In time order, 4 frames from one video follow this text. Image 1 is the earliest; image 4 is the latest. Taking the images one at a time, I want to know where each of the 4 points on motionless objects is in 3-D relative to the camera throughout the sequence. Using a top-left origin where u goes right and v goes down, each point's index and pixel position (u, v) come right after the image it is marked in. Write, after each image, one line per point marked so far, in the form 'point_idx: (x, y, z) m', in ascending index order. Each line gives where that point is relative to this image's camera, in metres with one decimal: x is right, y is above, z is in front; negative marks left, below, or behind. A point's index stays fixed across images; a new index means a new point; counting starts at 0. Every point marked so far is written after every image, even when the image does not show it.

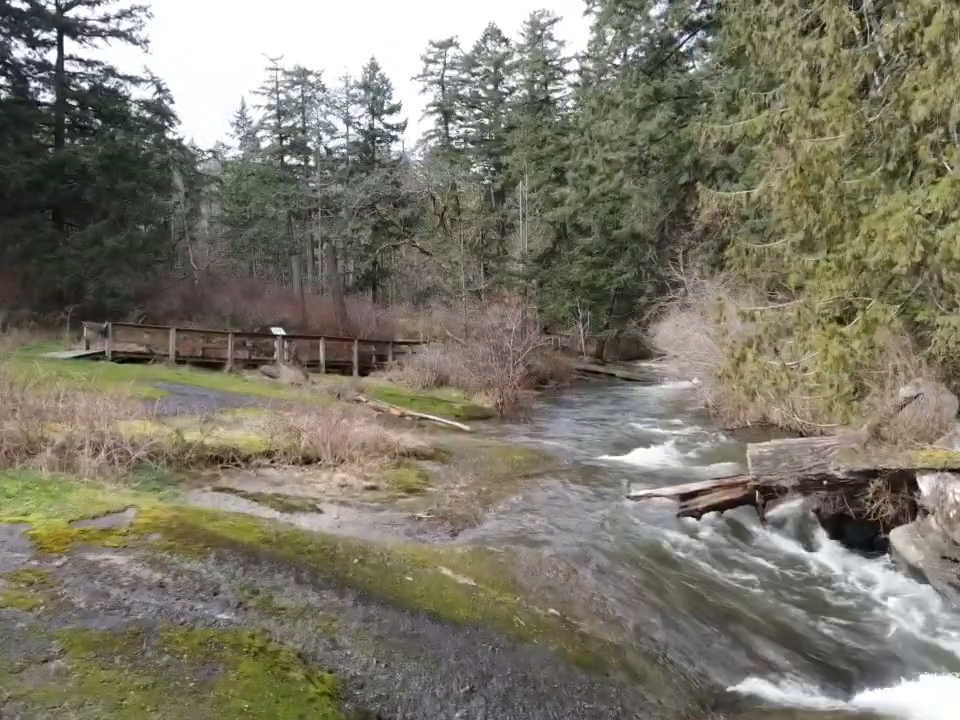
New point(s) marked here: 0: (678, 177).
0: (+3.7, +3.4, +19.5) m
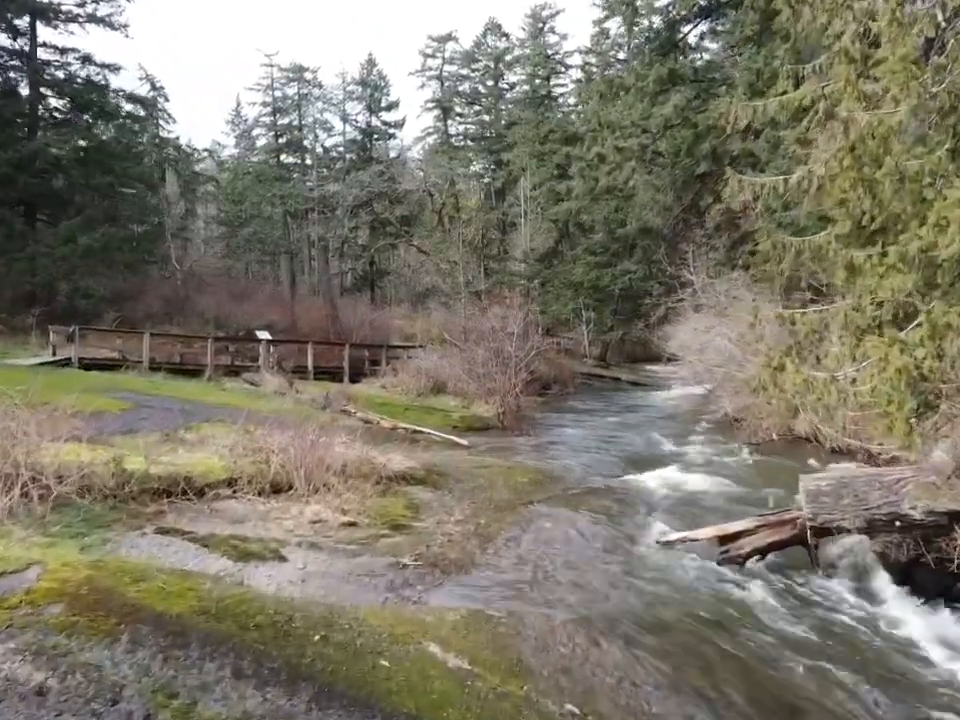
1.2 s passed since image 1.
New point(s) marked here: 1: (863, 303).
0: (+3.7, +3.3, +17.9) m
1: (+3.5, +0.5, +9.4) m
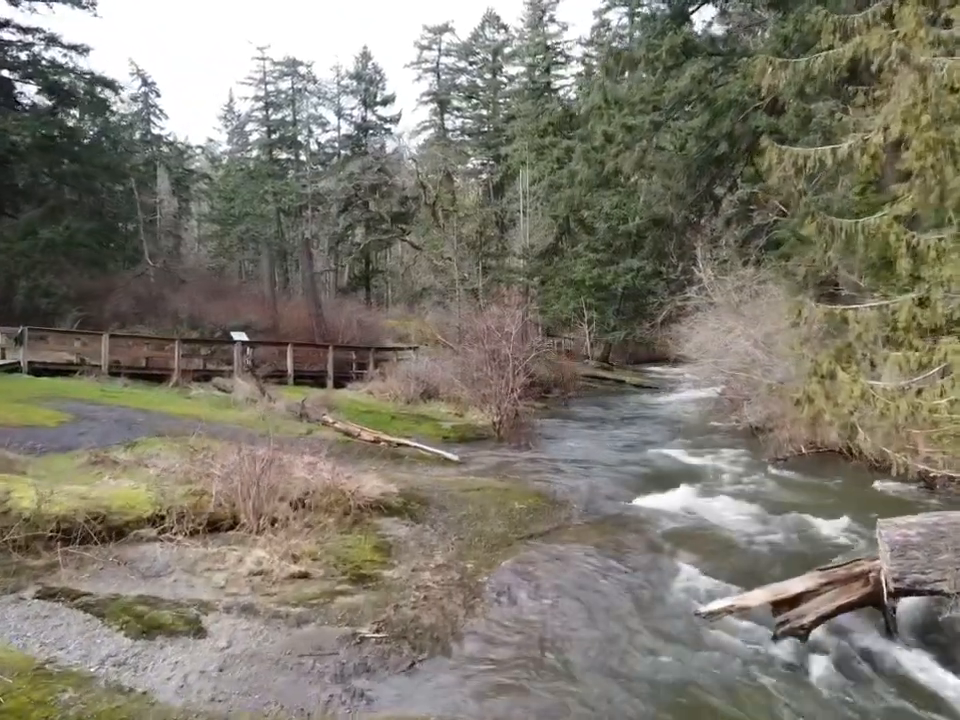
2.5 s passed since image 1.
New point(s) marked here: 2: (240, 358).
0: (+3.6, +3.3, +16.2) m
1: (+3.4, +0.5, +7.7) m
2: (-4.3, 0.0, +18.6) m
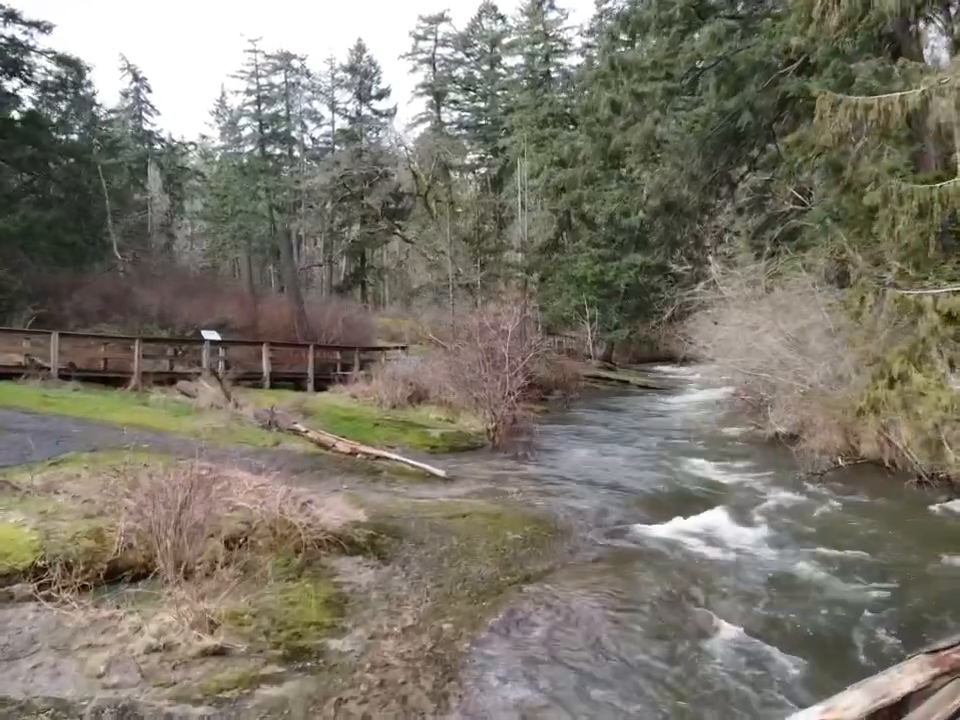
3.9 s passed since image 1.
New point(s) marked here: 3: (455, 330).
0: (+3.4, +3.3, +14.4) m
1: (+3.3, +0.5, +6.0) m
2: (-4.4, 0.0, +16.8) m
3: (-0.5, +0.5, +19.4) m
